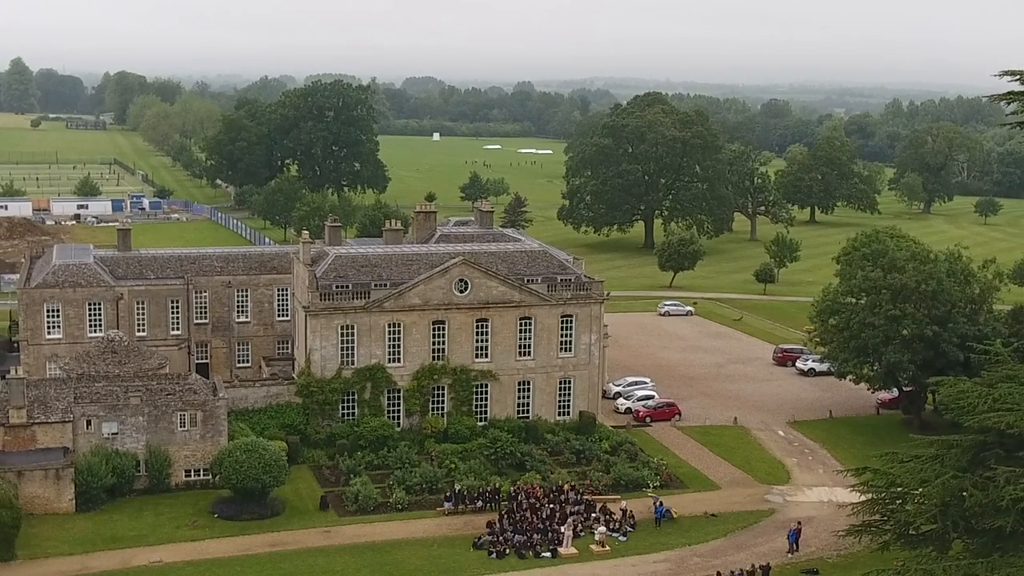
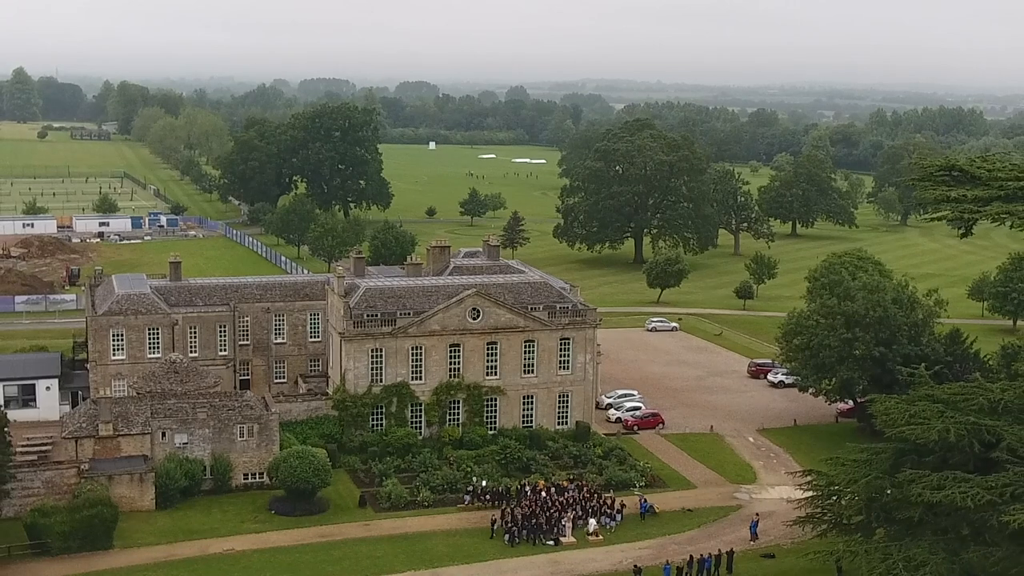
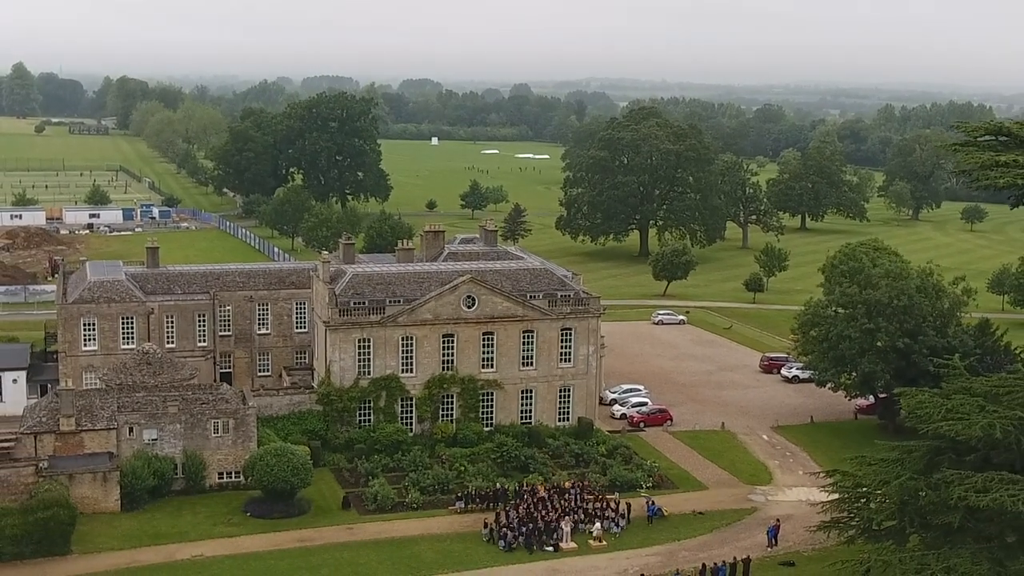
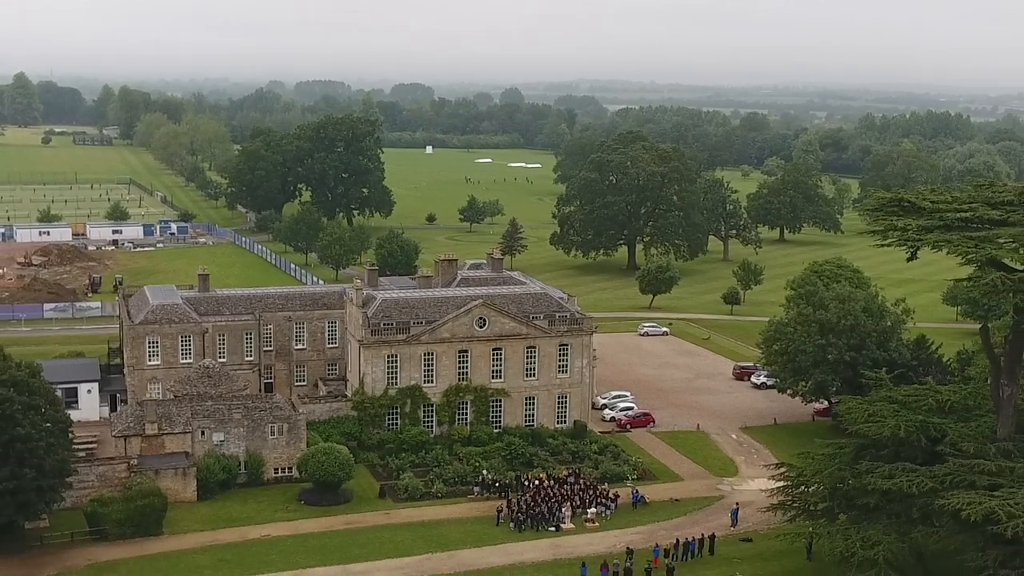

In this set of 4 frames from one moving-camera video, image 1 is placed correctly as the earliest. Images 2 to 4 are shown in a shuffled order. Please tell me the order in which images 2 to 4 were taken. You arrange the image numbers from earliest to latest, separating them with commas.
3, 2, 4
